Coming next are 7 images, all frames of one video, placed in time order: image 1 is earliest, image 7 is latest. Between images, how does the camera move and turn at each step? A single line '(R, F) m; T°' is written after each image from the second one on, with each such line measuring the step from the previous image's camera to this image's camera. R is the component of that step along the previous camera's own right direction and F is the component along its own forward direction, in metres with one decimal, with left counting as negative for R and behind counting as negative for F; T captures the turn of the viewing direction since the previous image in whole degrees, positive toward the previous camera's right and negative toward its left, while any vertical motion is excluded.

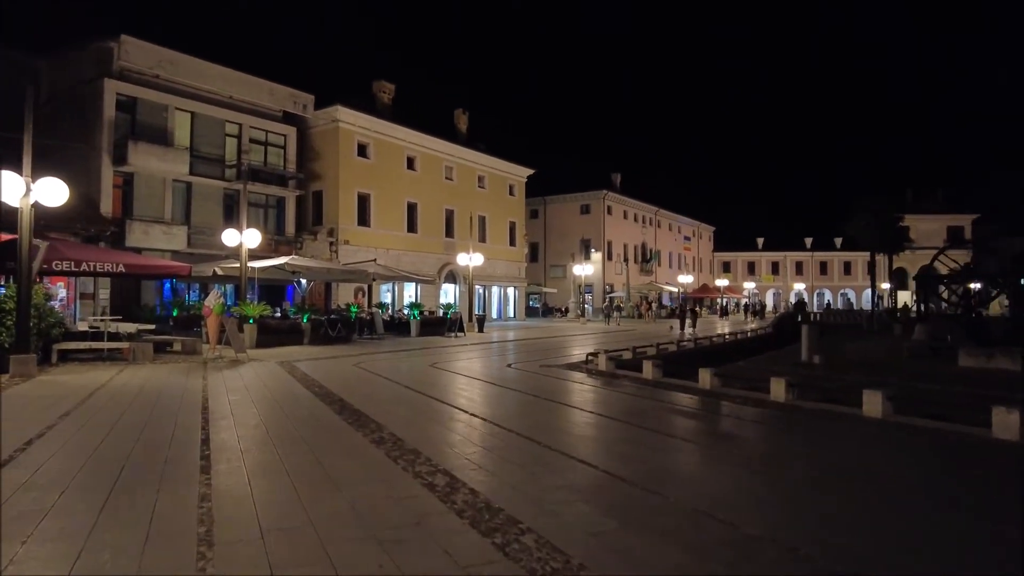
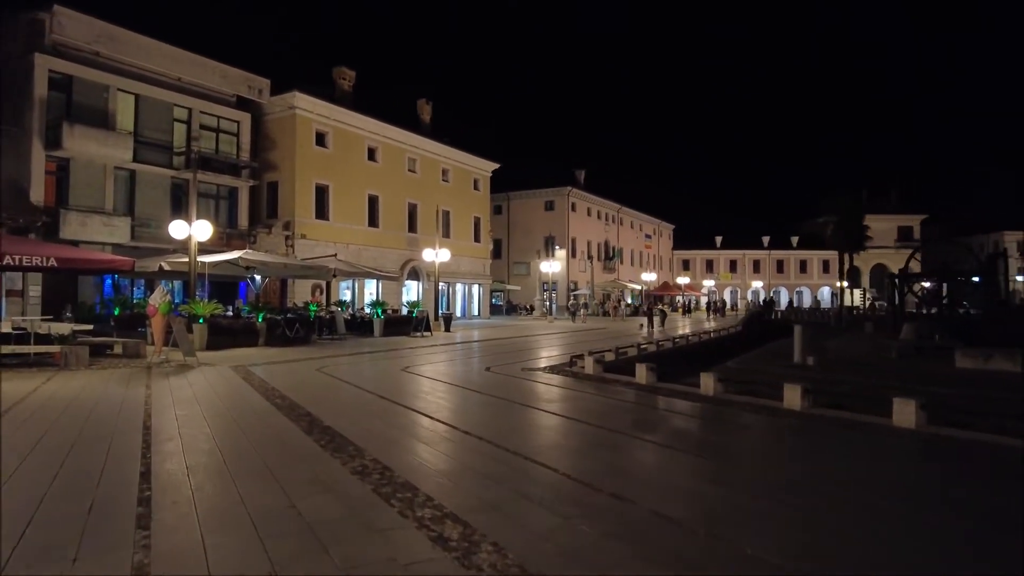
(-0.5, +1.2) m; +4°
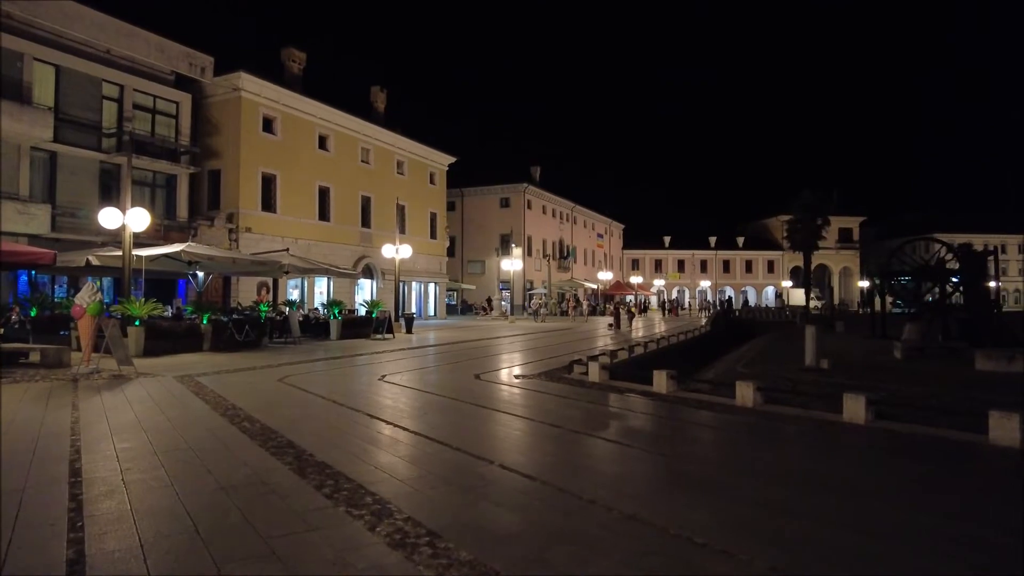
(-1.0, +1.8) m; +5°
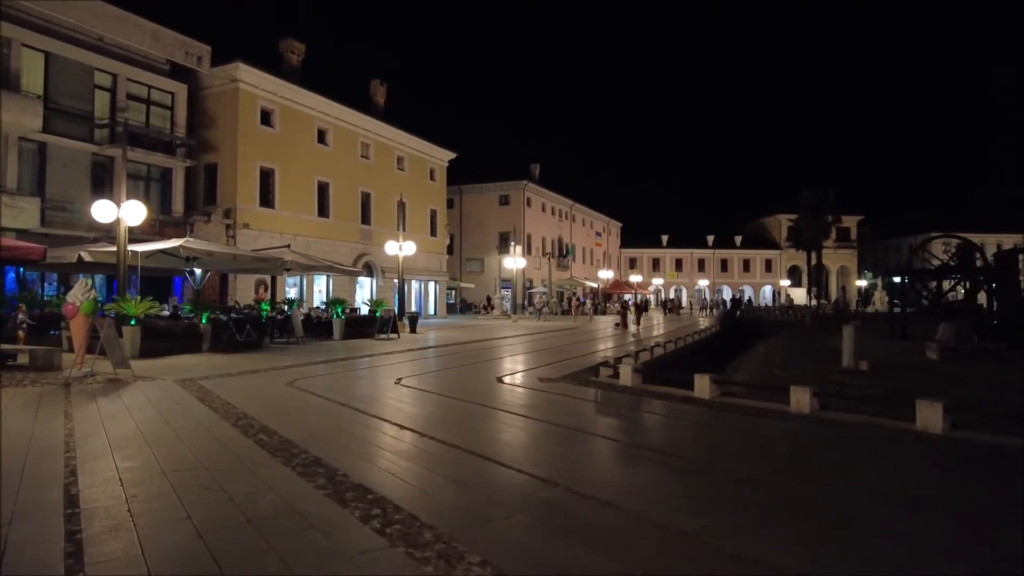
(-0.6, +0.9) m; +1°
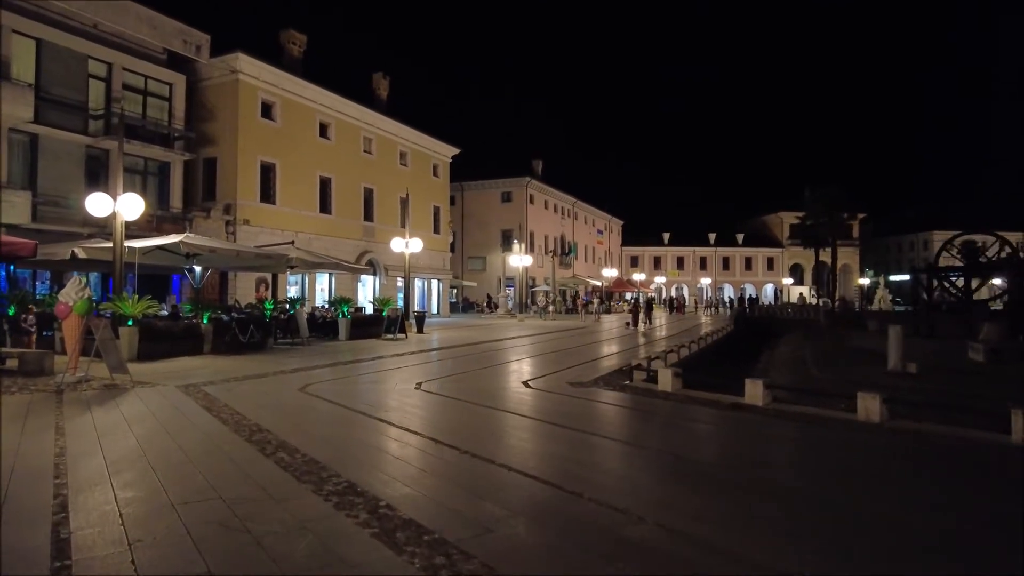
(-0.5, +0.9) m; 0°
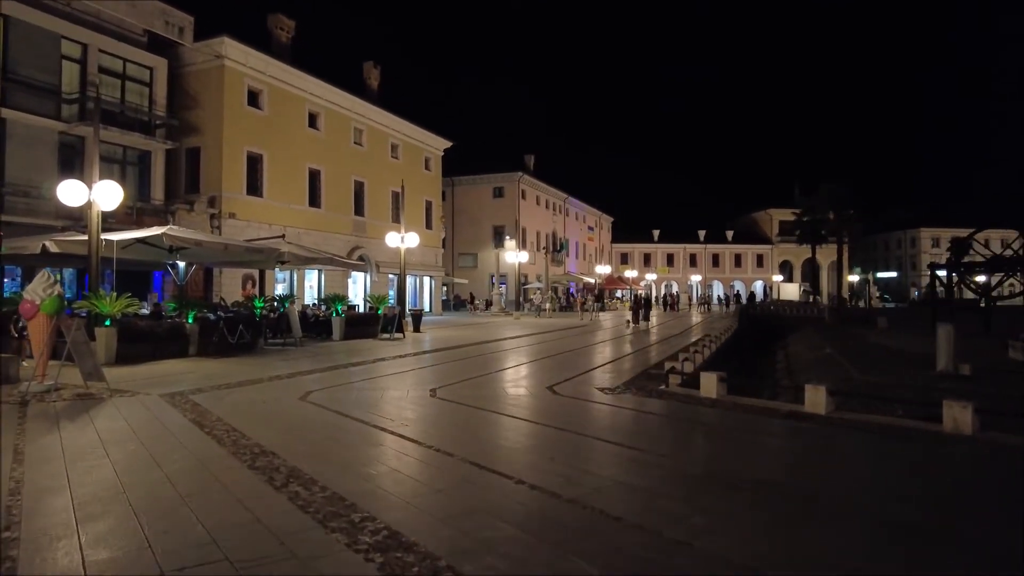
(-0.6, +1.2) m; +1°
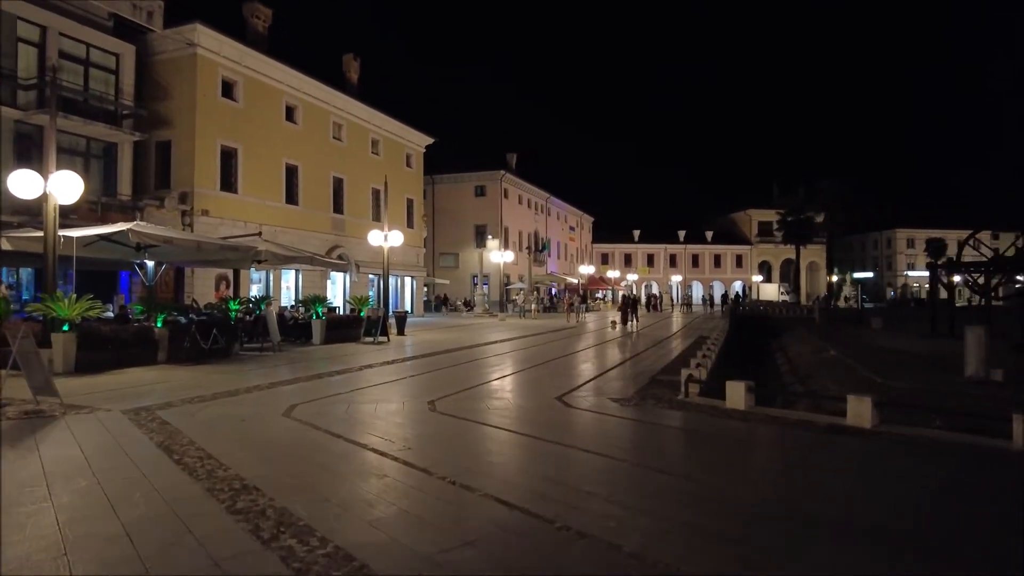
(-0.4, +1.0) m; +2°
